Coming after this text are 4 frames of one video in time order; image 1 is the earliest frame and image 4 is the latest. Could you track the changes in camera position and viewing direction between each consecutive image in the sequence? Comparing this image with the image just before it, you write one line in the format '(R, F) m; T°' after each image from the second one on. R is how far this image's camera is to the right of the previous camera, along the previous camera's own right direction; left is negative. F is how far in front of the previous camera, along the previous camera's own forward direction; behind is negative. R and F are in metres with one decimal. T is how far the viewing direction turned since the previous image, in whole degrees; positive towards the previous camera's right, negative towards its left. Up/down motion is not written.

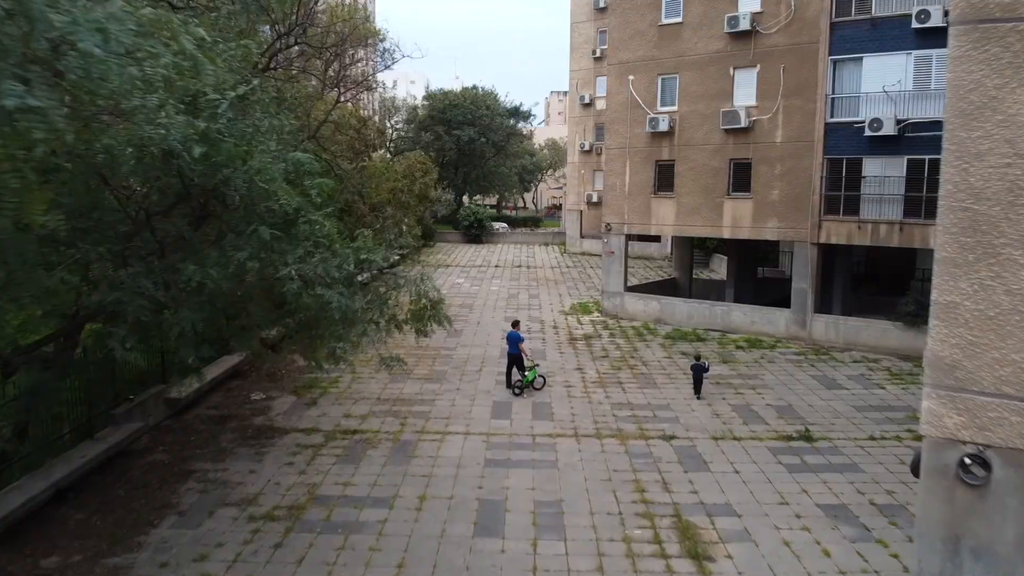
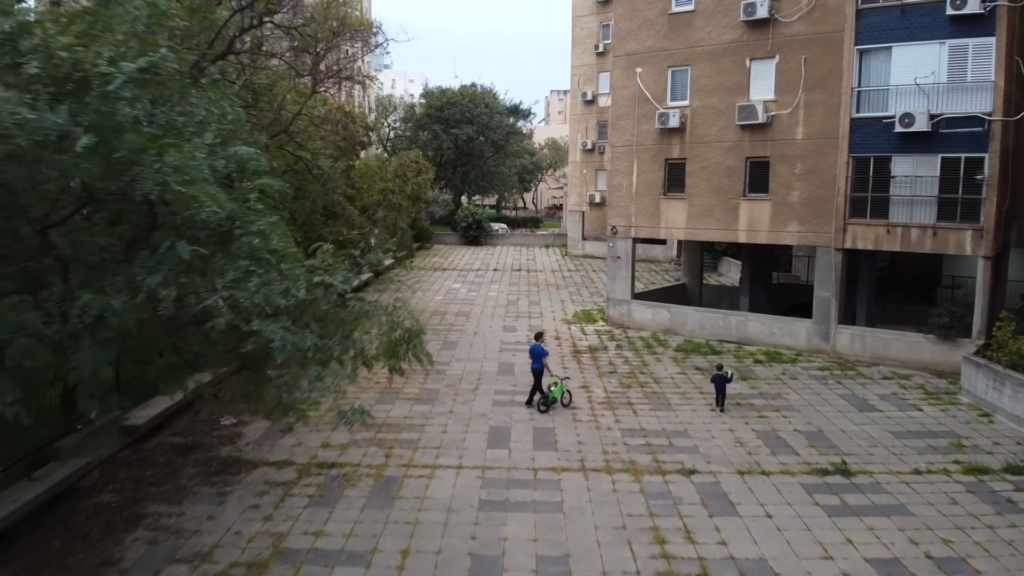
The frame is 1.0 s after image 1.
(0.0, +1.3) m; 0°
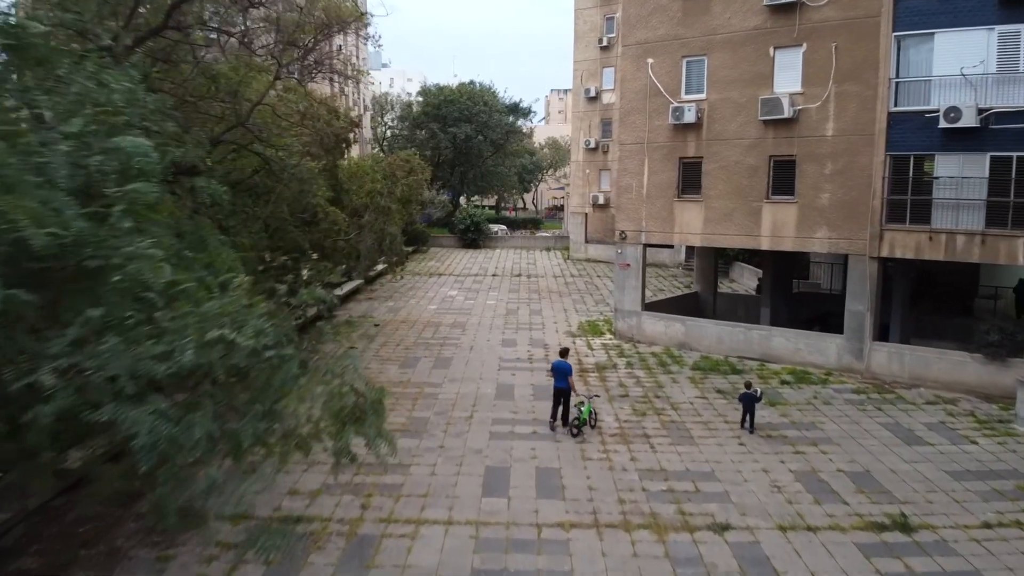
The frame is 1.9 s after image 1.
(0.0, +1.5) m; 0°
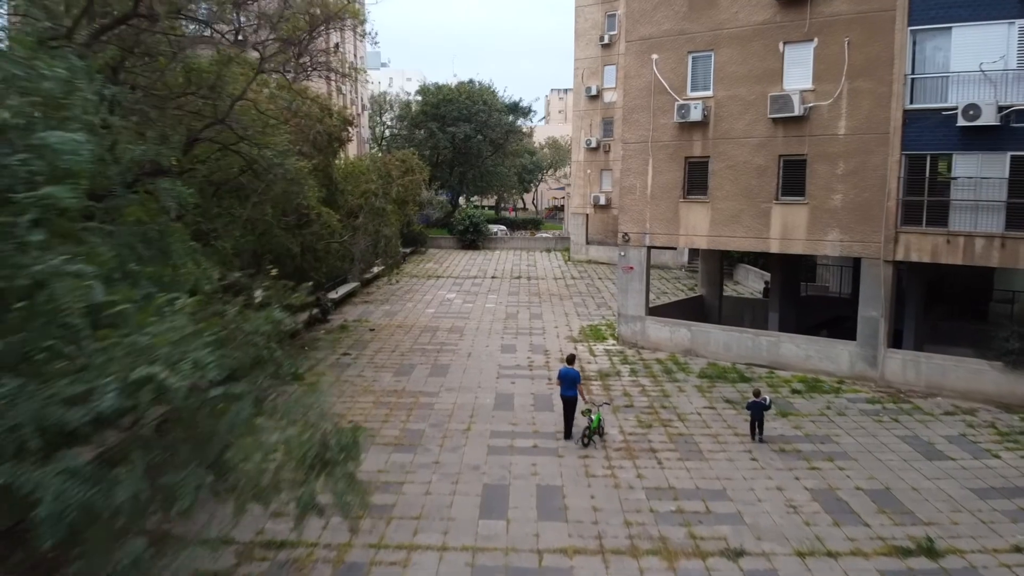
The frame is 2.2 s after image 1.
(0.0, +0.6) m; 0°
